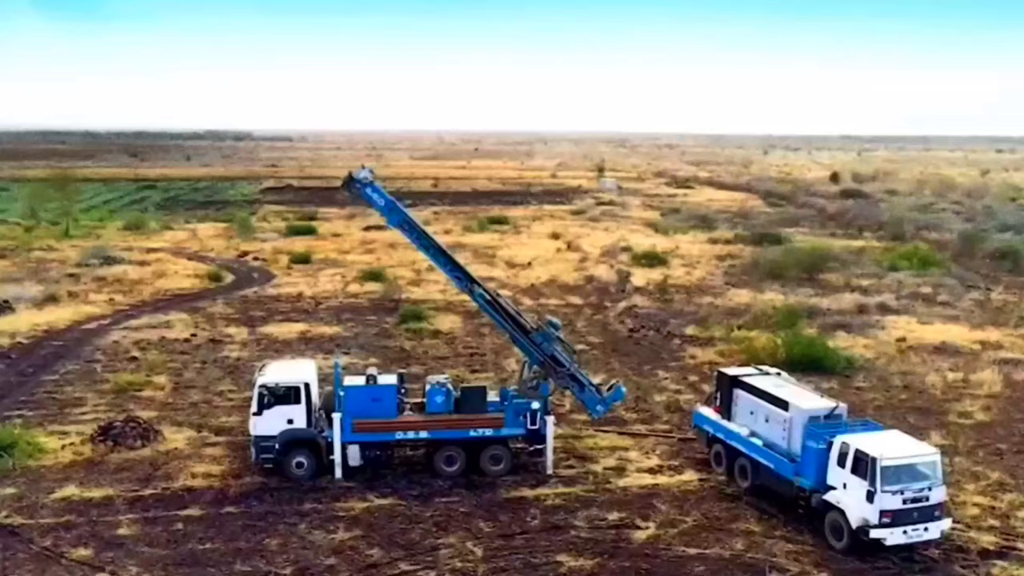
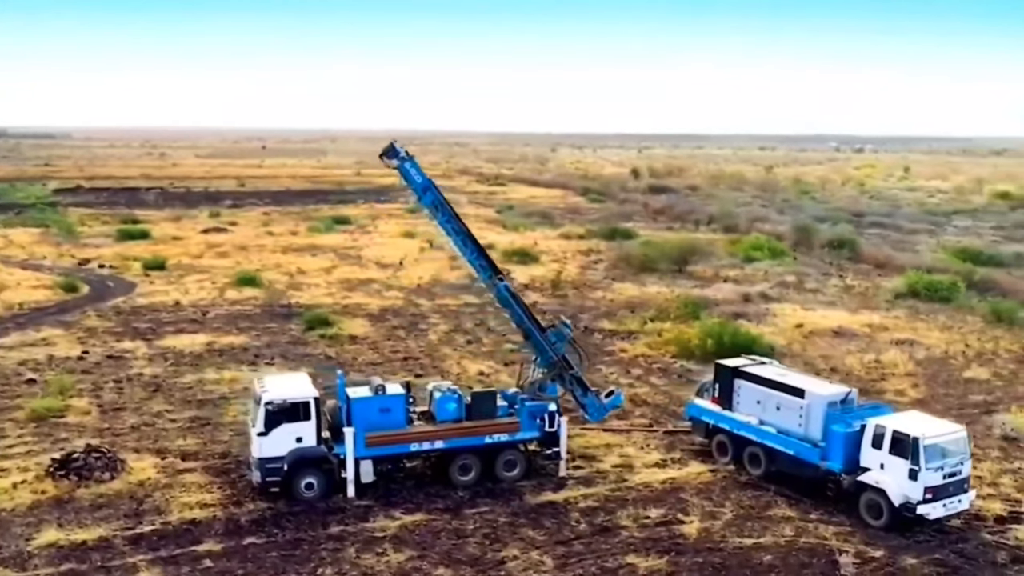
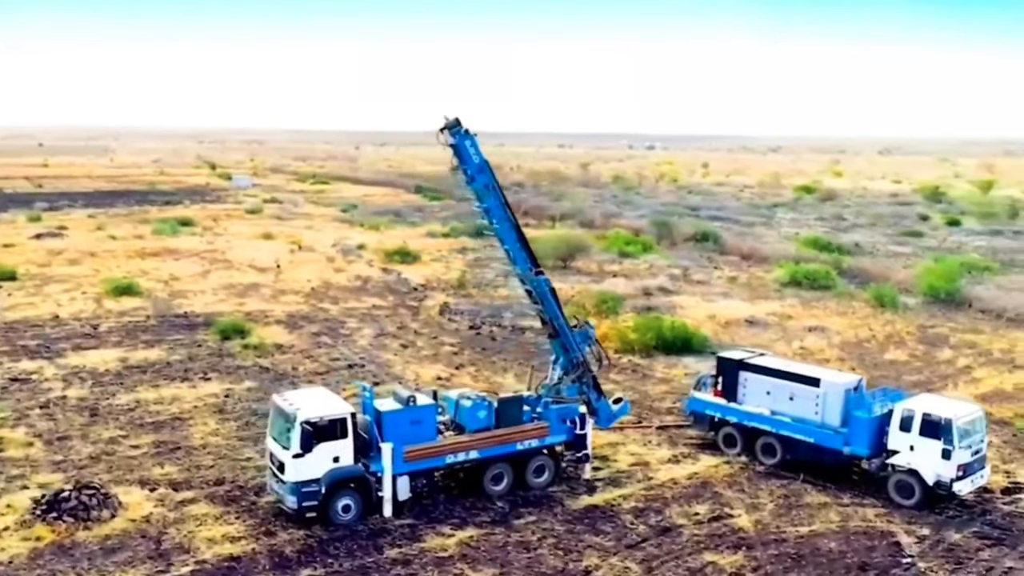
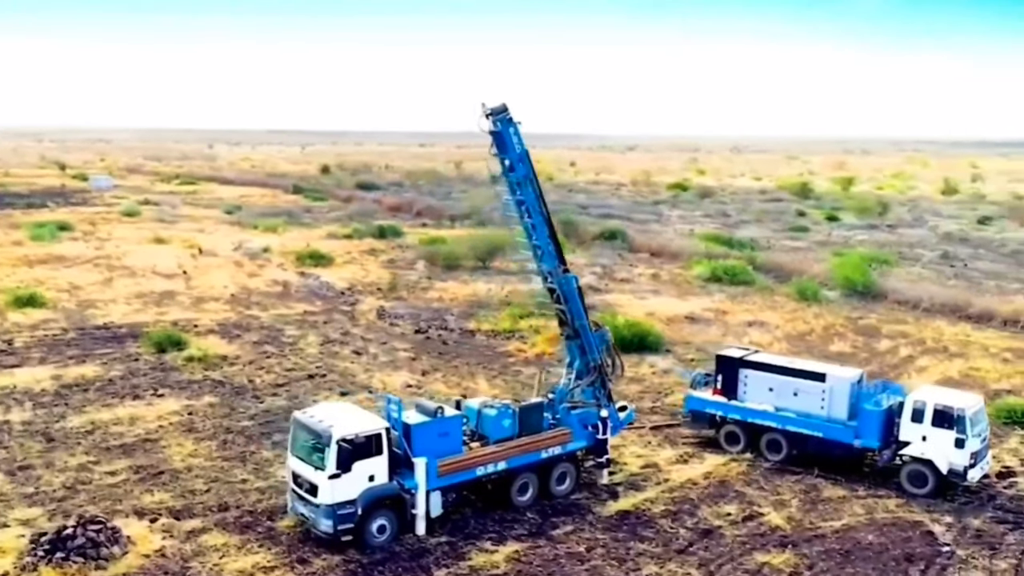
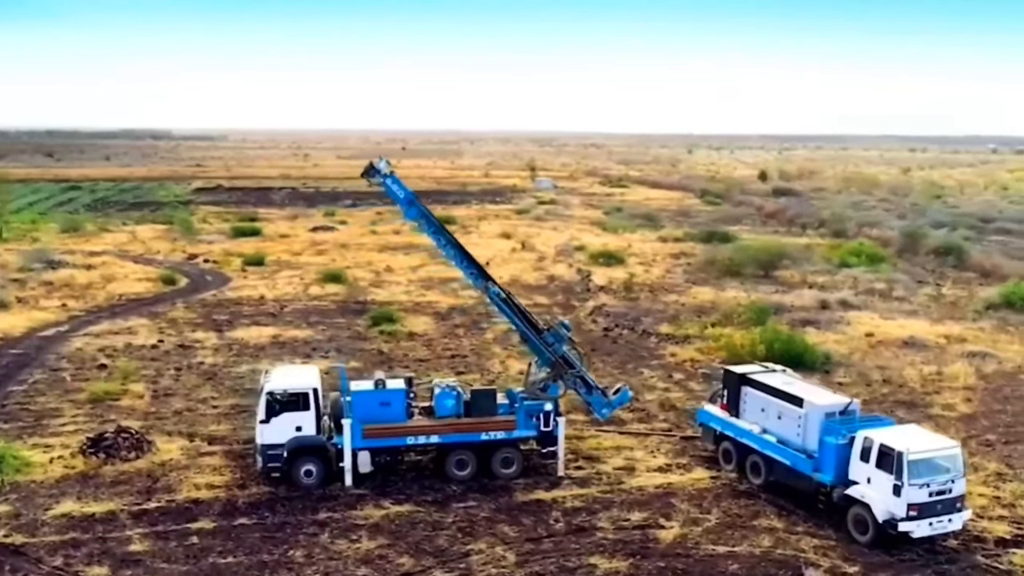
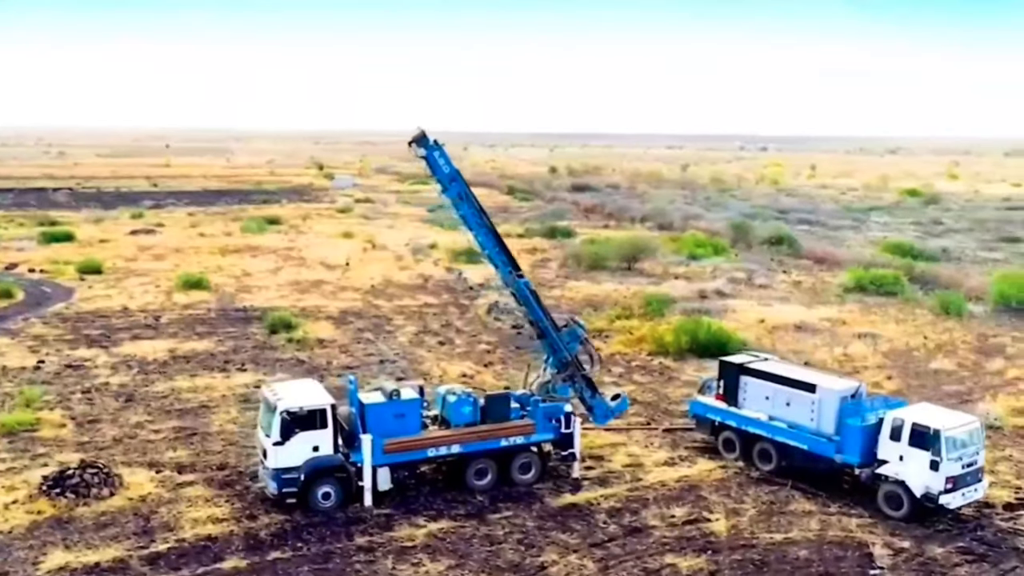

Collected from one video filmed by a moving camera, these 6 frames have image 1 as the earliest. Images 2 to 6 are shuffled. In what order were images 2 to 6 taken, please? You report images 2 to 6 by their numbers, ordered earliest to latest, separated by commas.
5, 2, 6, 3, 4
